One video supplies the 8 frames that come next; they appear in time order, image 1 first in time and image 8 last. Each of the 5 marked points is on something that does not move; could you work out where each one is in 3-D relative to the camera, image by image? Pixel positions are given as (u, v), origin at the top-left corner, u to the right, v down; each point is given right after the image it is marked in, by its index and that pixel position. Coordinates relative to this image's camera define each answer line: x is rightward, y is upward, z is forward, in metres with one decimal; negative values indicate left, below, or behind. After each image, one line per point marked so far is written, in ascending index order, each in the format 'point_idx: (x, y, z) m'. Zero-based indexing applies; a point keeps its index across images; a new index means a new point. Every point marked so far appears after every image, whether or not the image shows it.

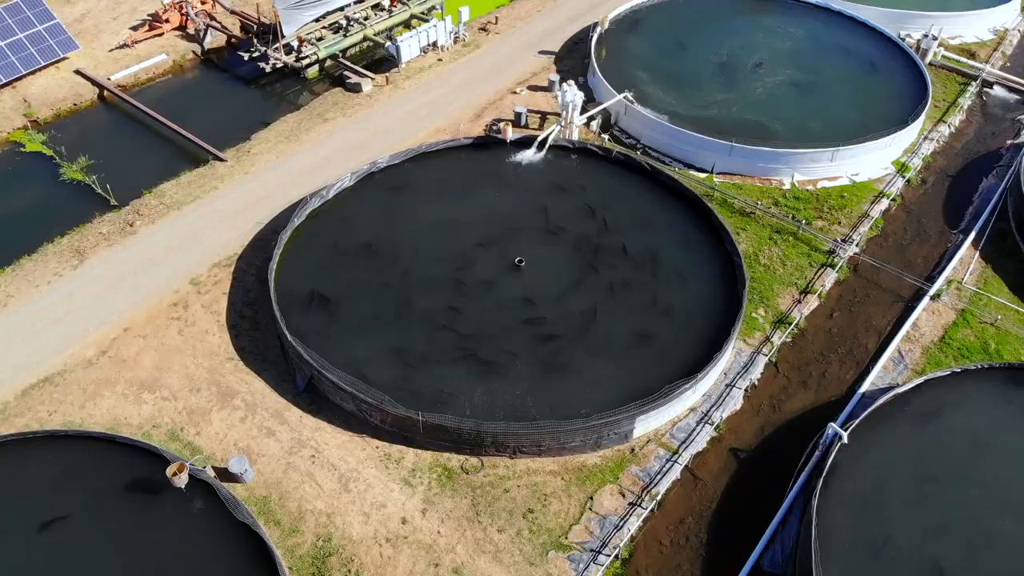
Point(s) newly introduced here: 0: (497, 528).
0: (-0.2, -4.3, +14.8) m
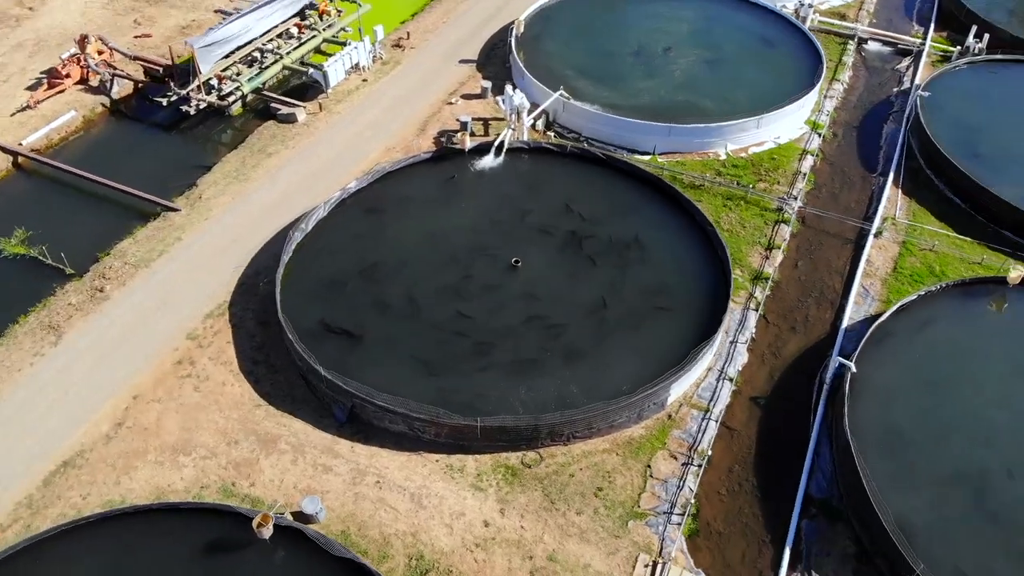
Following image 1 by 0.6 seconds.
0: (+1.2, -4.2, +15.6) m
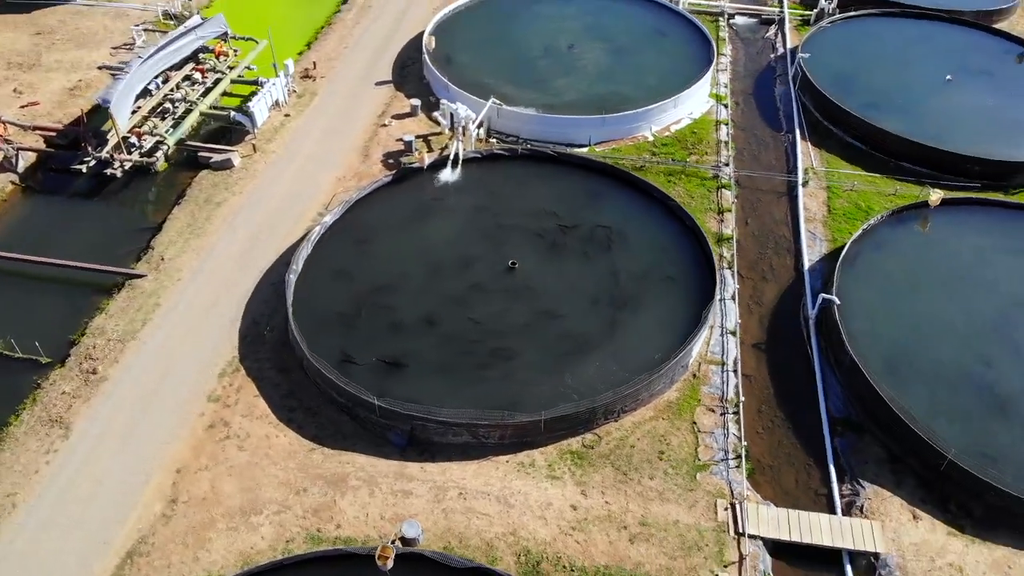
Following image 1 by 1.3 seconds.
0: (+2.8, -3.8, +16.8) m
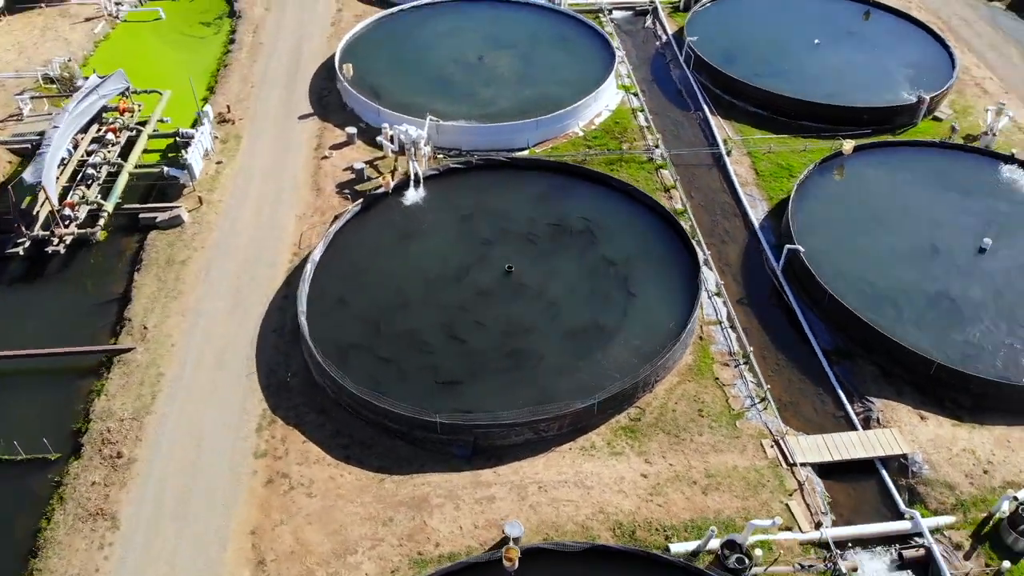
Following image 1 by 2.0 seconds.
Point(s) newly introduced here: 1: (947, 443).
0: (+4.1, -3.2, +18.3) m
1: (+9.5, -3.4, +18.0) m
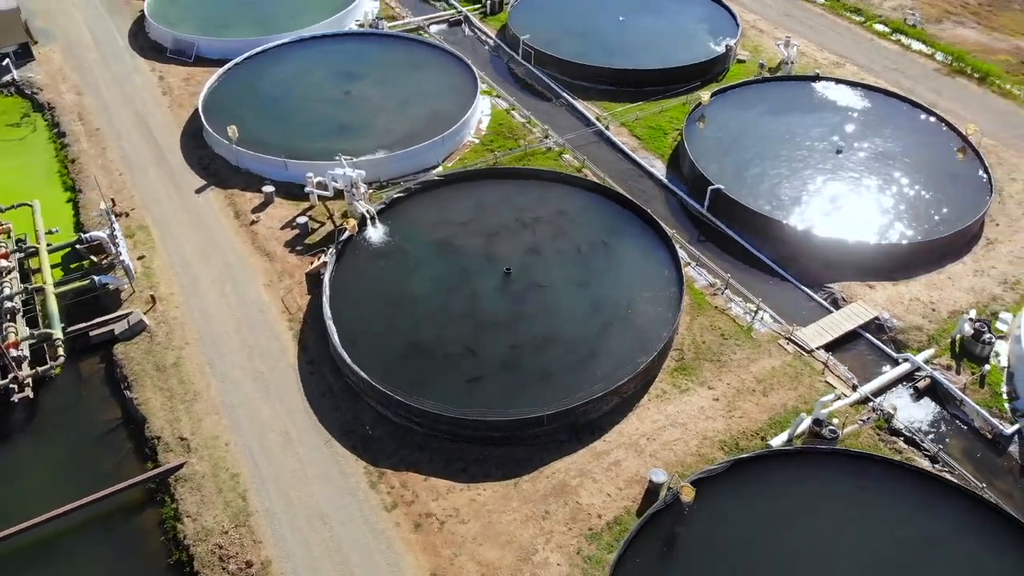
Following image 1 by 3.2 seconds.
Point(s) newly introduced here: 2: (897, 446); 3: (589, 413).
0: (+5.7, -1.7, +21.4) m
1: (+10.7, -0.3, +22.8) m
2: (+9.0, -3.7, +19.3) m
3: (+1.8, -2.9, +19.3) m
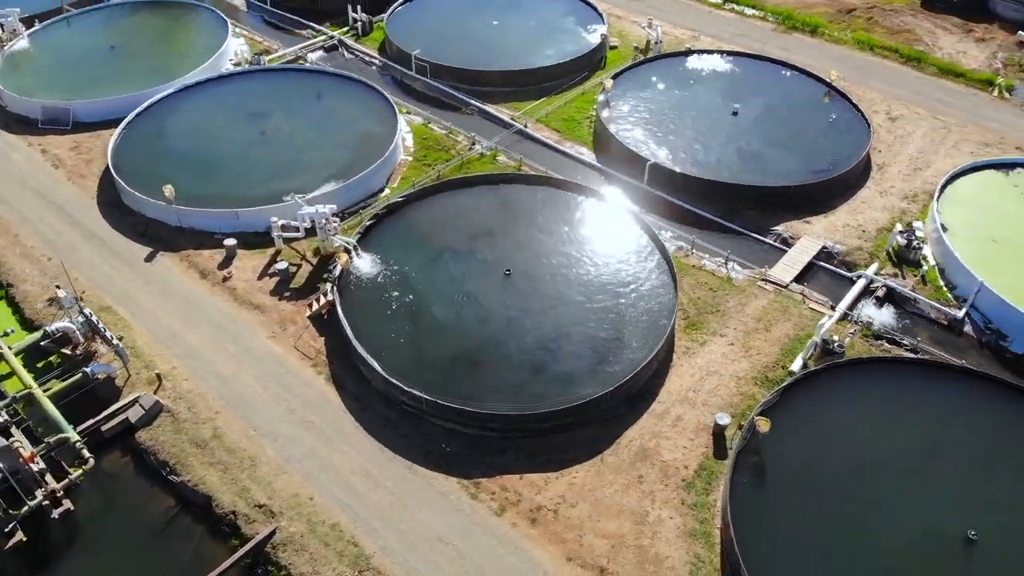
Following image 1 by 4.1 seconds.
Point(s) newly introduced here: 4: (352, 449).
0: (+6.2, -0.4, +23.8) m
1: (+10.3, +1.9, +26.4) m
2: (+10.2, -1.6, +22.6) m
3: (+3.2, -2.3, +20.9) m
4: (-3.8, -3.9, +19.8) m
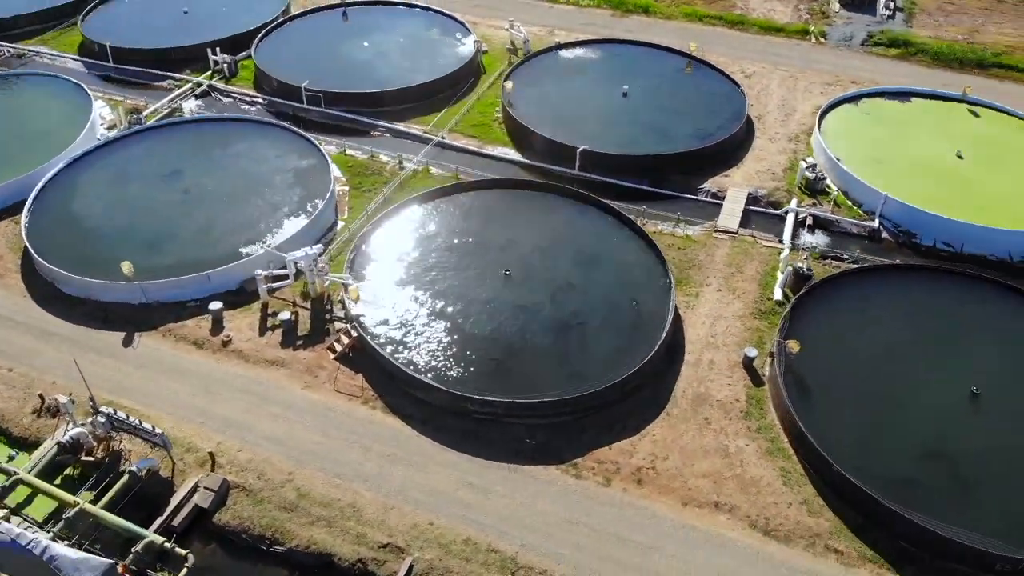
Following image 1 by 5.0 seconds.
0: (+5.9, +1.0, +26.6) m
1: (+8.6, +4.1, +30.1) m
2: (+10.3, +0.8, +26.5) m
3: (+4.4, -1.4, +23.1) m
4: (-1.6, -4.4, +20.2) m
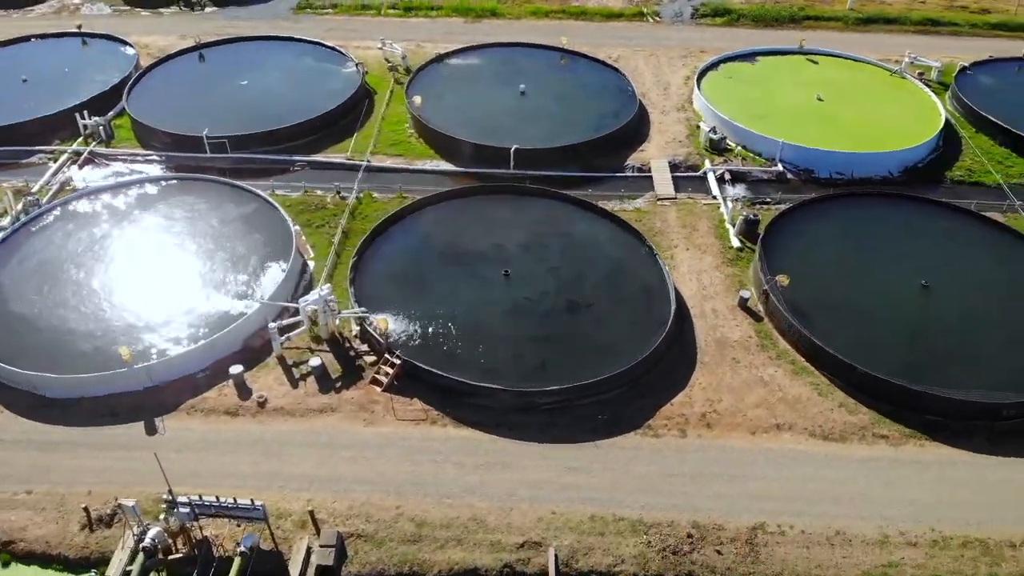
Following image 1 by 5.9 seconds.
0: (+5.0, +2.2, +29.2) m
1: (+6.0, +5.7, +33.2) m
2: (+9.2, +2.9, +30.2) m
3: (+5.0, -0.3, +25.4) m
4: (+0.7, -4.4, +21.1) m
